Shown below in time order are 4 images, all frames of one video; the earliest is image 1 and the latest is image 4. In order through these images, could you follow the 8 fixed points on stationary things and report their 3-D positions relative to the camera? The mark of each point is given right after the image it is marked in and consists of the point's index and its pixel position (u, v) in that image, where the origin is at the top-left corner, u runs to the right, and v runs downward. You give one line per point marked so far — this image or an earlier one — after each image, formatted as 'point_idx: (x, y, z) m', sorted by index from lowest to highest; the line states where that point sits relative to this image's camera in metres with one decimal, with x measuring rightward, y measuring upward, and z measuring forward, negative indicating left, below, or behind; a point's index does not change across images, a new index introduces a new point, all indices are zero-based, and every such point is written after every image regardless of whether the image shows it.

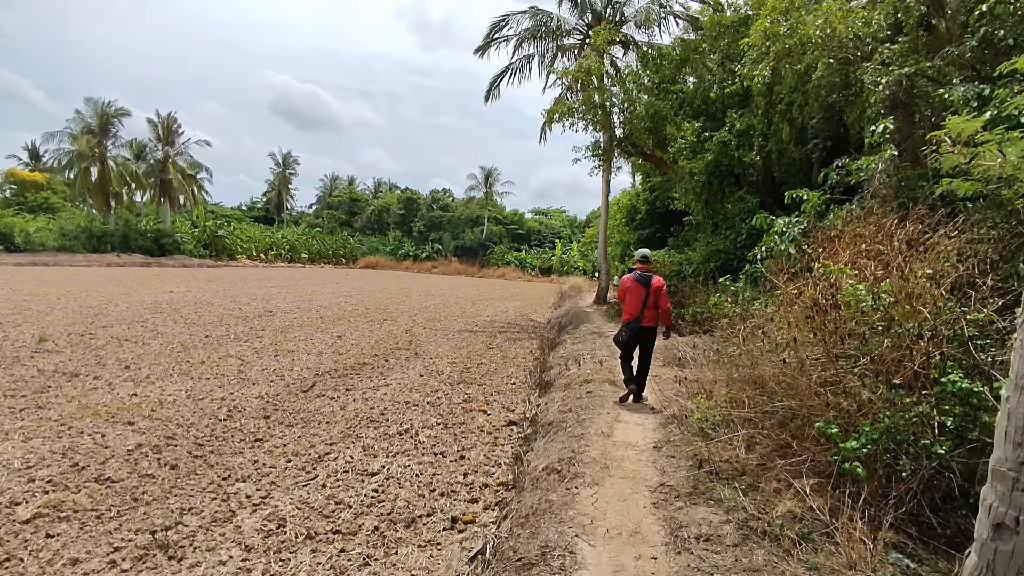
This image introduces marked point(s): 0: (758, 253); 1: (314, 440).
0: (+3.0, +0.4, +7.1) m
1: (-1.9, -1.5, +5.8) m
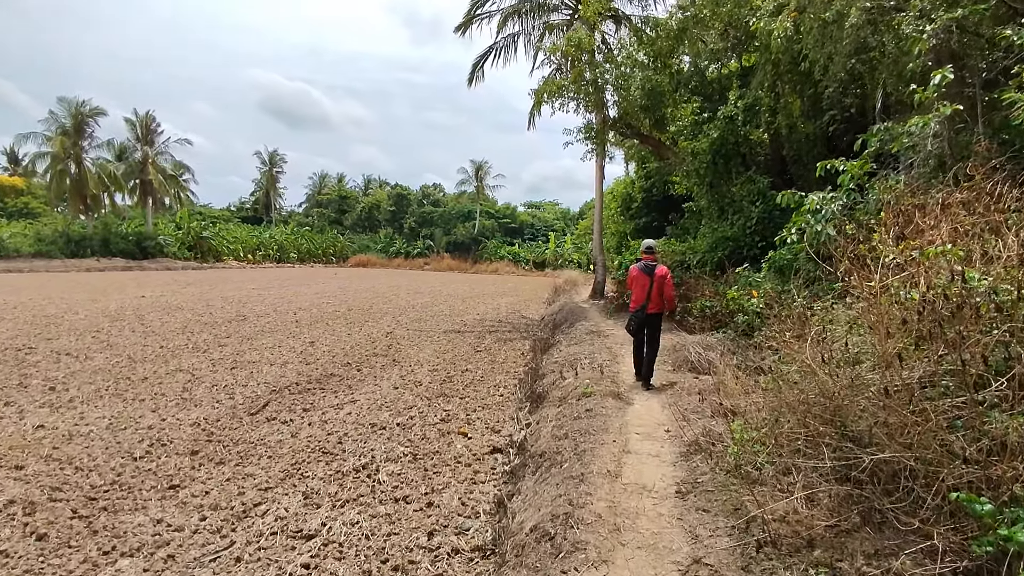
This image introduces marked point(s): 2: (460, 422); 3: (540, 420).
0: (+2.8, +0.5, +6.0) m
1: (-2.1, -1.5, +4.6) m
2: (-0.5, -1.4, +6.4) m
3: (+0.3, -1.3, +6.0) m
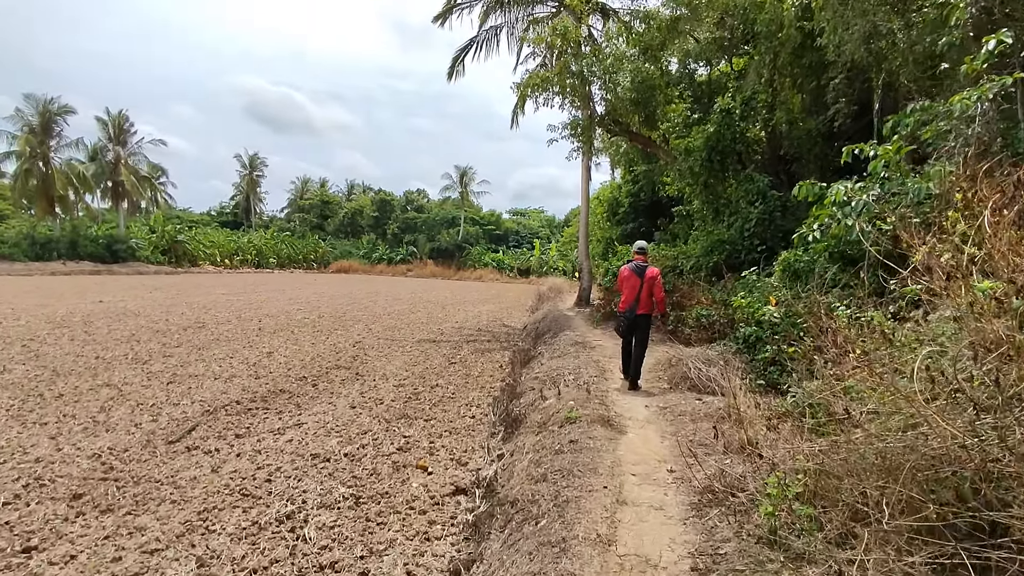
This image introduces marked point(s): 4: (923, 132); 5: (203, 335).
0: (+2.6, +0.5, +5.1) m
1: (-2.3, -1.5, +3.5) m
2: (-0.8, -1.5, +5.3) m
3: (0.0, -1.4, +5.0) m
4: (+3.6, +1.4, +5.2) m
5: (-6.8, -1.0, +13.1) m
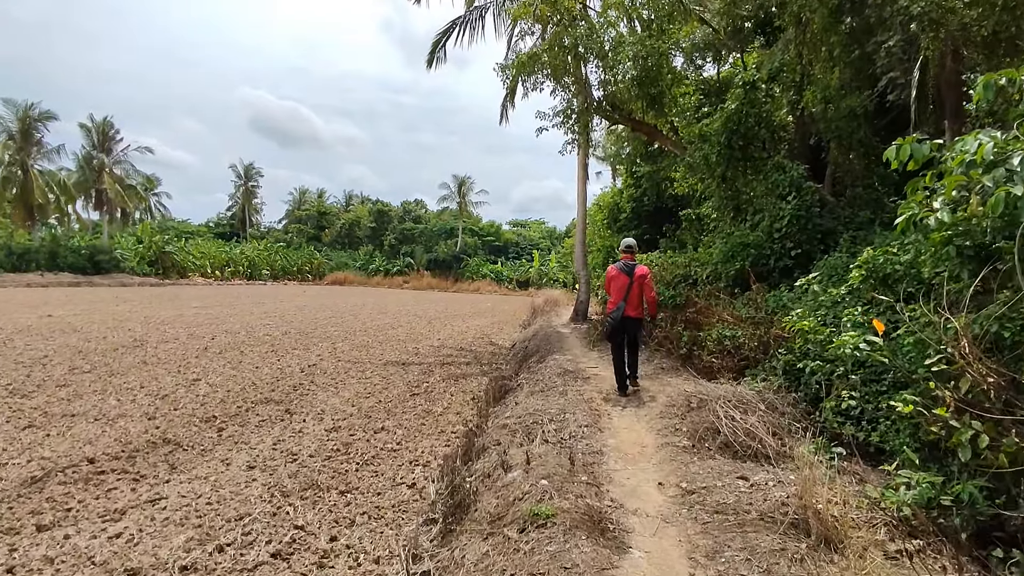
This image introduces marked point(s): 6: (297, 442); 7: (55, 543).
0: (+2.2, +0.4, +3.2) m
1: (-2.6, -1.6, +1.6) m
2: (-1.2, -1.6, +3.4) m
3: (-0.3, -1.5, +3.1) m
4: (+3.2, +1.3, +3.3) m
5: (-7.1, -1.3, +11.2) m
6: (-2.1, -1.5, +5.9) m
7: (-2.8, -1.5, +3.6) m
